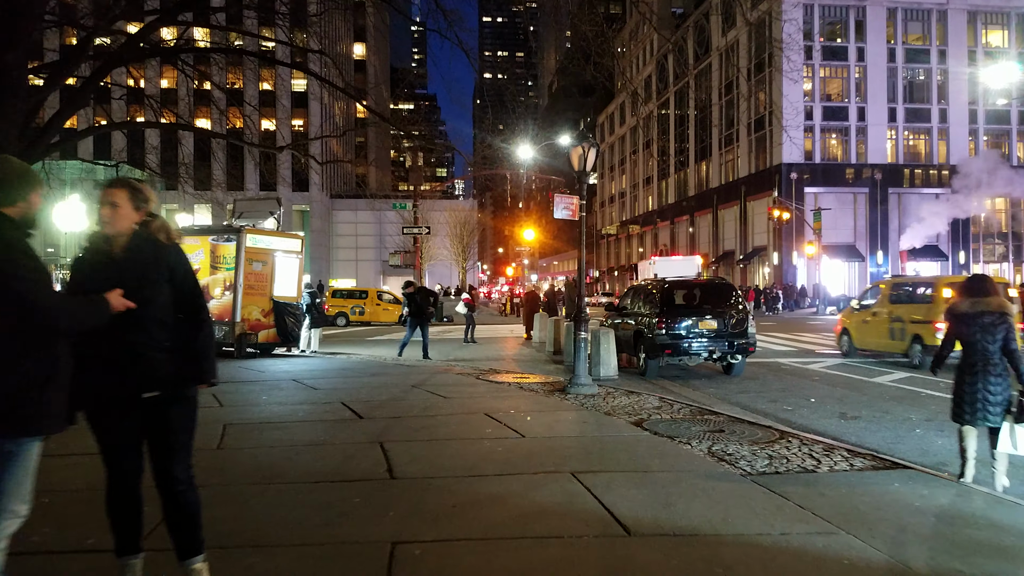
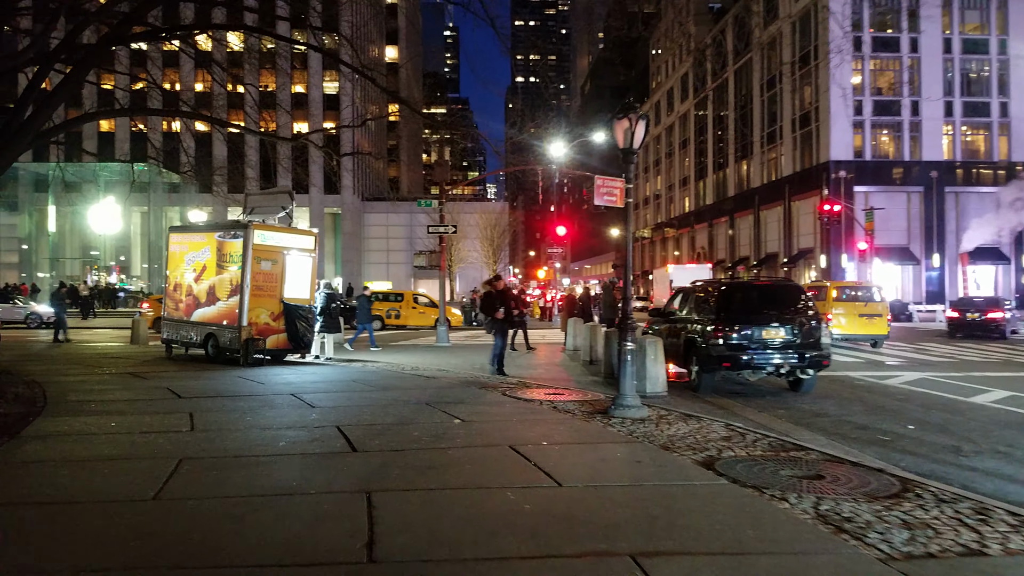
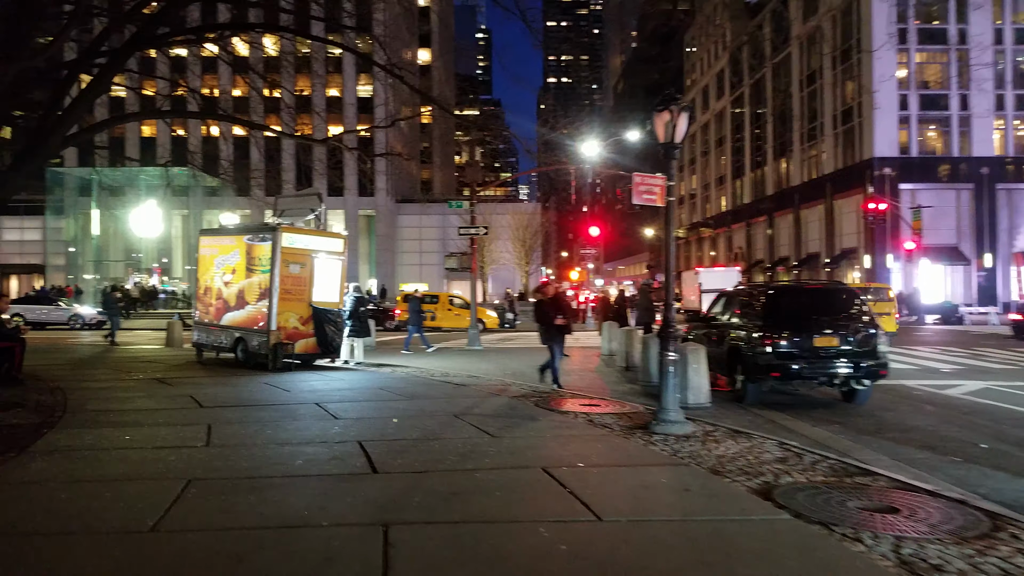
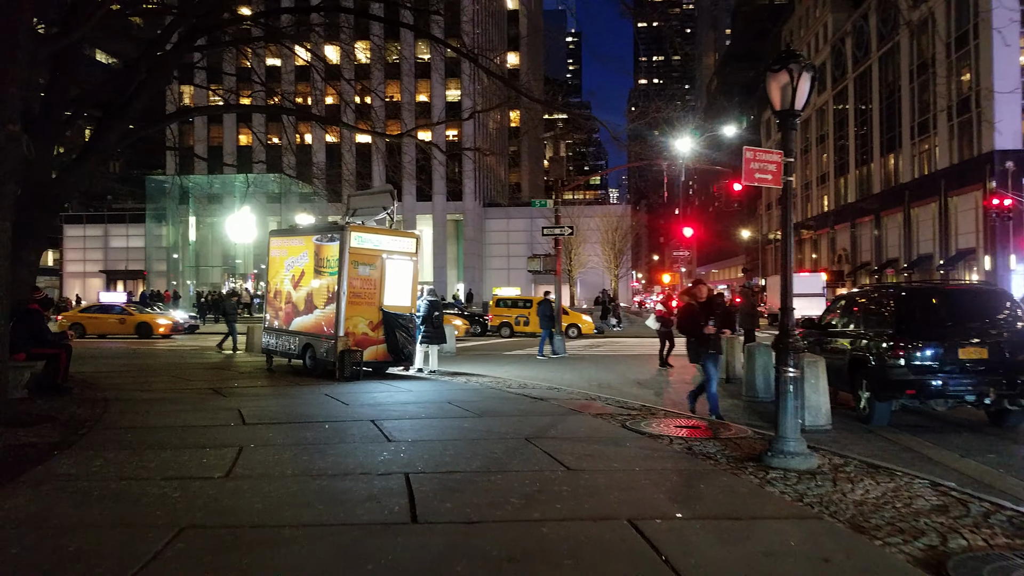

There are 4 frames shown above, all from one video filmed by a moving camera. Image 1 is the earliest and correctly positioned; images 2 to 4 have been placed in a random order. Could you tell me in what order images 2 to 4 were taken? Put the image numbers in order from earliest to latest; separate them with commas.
2, 3, 4
